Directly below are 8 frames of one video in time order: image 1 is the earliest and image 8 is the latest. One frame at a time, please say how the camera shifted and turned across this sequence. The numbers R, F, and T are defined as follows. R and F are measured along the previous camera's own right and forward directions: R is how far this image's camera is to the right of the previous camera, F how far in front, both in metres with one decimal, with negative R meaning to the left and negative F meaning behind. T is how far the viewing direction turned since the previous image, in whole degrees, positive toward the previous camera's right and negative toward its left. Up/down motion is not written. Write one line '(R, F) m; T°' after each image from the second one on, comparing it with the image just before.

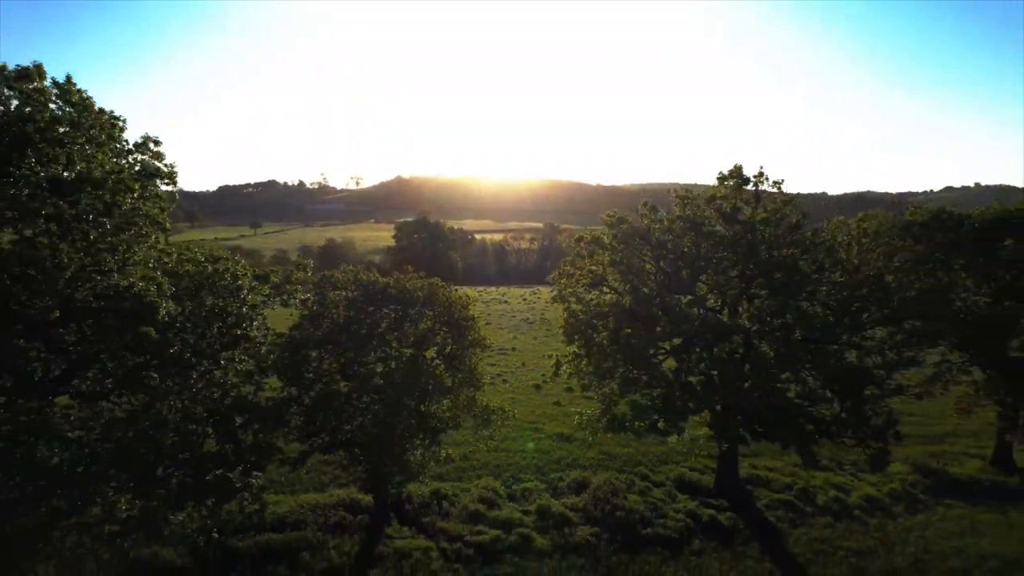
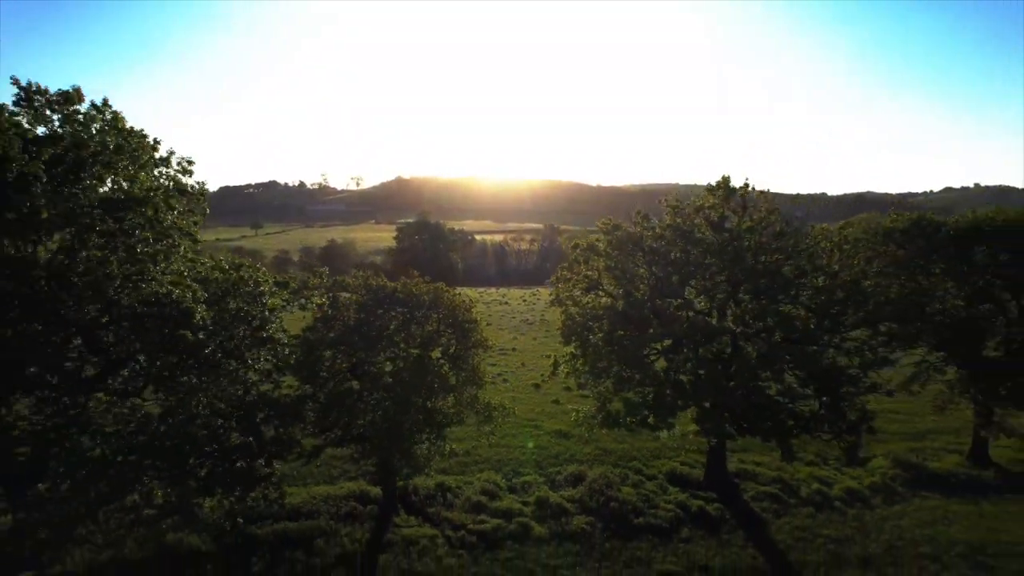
(0.0, -1.1) m; 0°
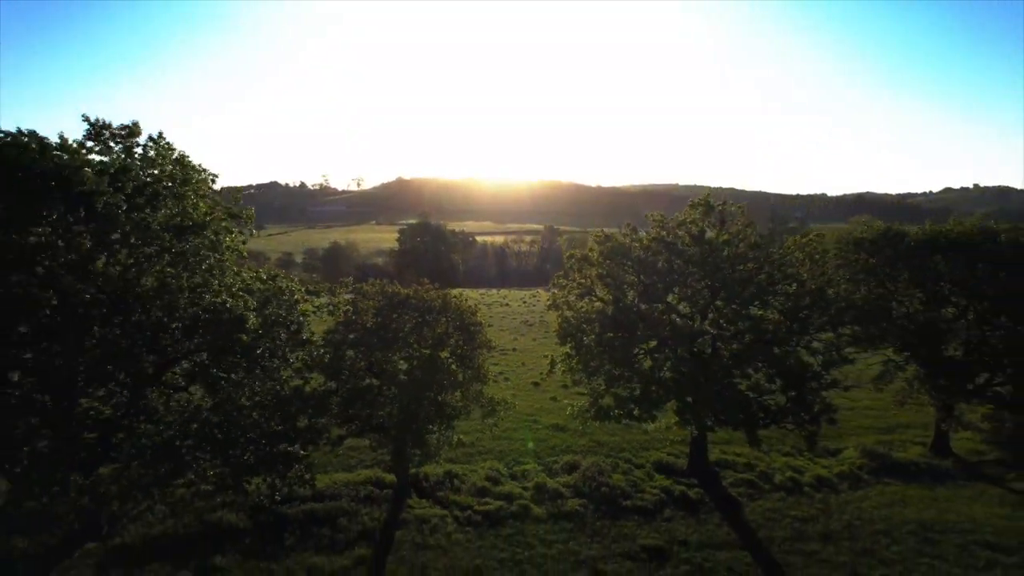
(0.0, -2.0) m; 0°
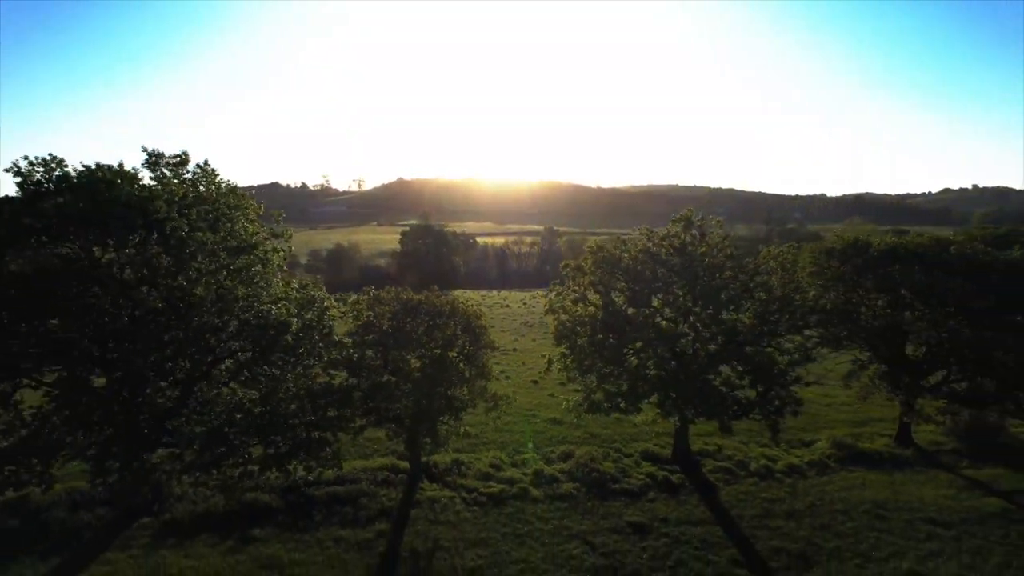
(0.0, -2.3) m; 0°
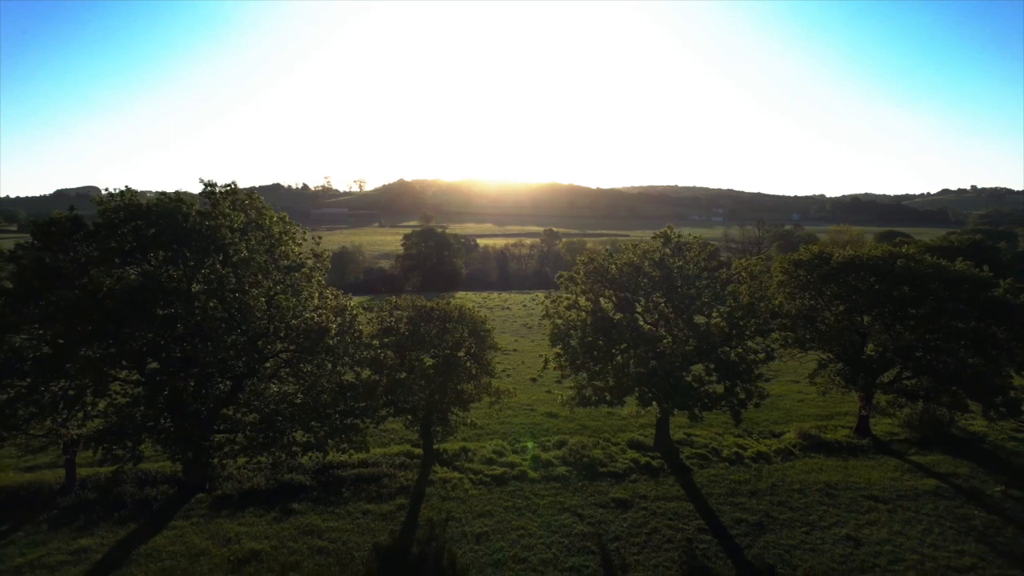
(0.0, -3.1) m; 0°
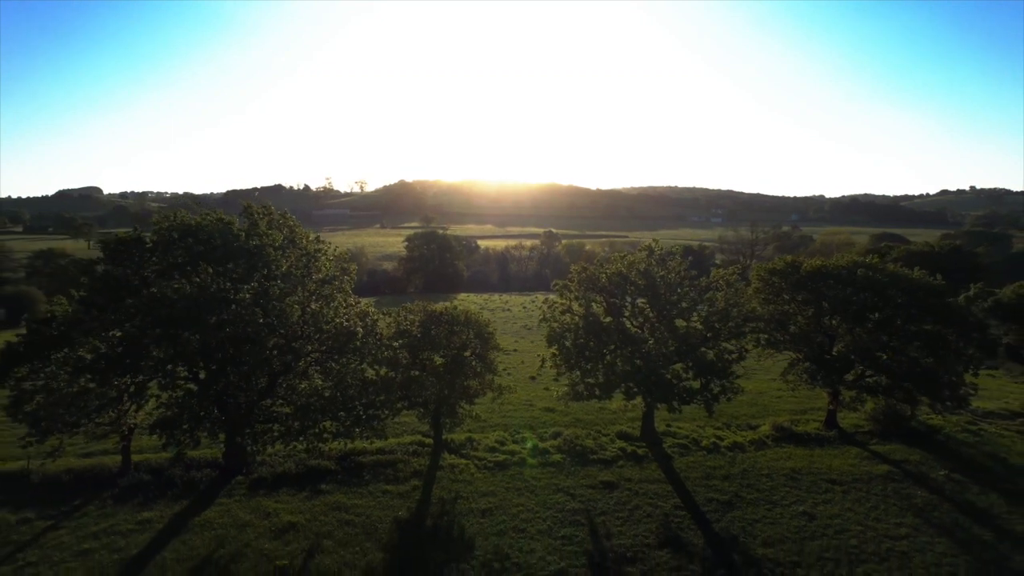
(0.0, -3.0) m; 0°
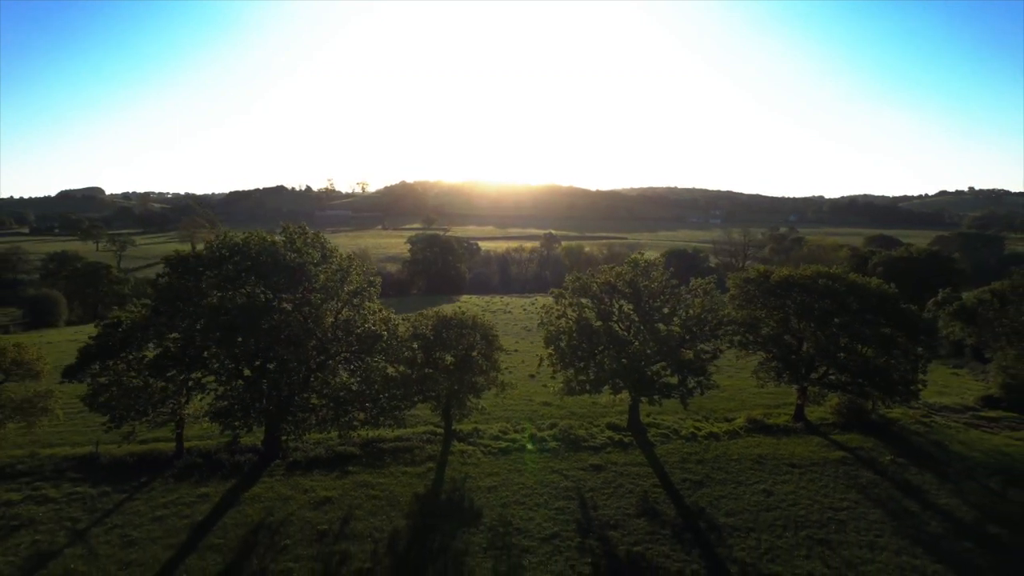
(-0.1, -3.8) m; 0°
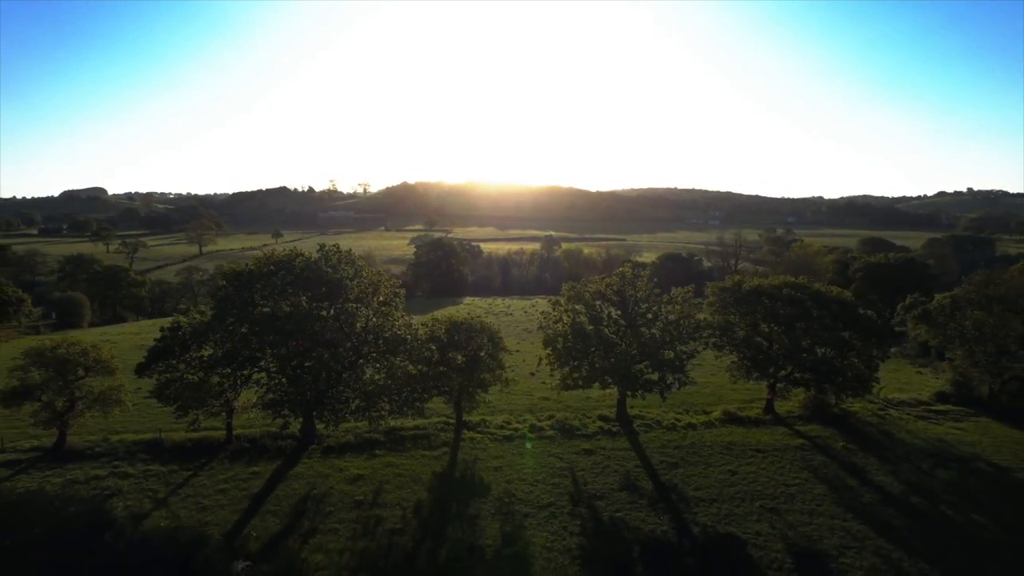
(-0.2, -4.6) m; 0°
